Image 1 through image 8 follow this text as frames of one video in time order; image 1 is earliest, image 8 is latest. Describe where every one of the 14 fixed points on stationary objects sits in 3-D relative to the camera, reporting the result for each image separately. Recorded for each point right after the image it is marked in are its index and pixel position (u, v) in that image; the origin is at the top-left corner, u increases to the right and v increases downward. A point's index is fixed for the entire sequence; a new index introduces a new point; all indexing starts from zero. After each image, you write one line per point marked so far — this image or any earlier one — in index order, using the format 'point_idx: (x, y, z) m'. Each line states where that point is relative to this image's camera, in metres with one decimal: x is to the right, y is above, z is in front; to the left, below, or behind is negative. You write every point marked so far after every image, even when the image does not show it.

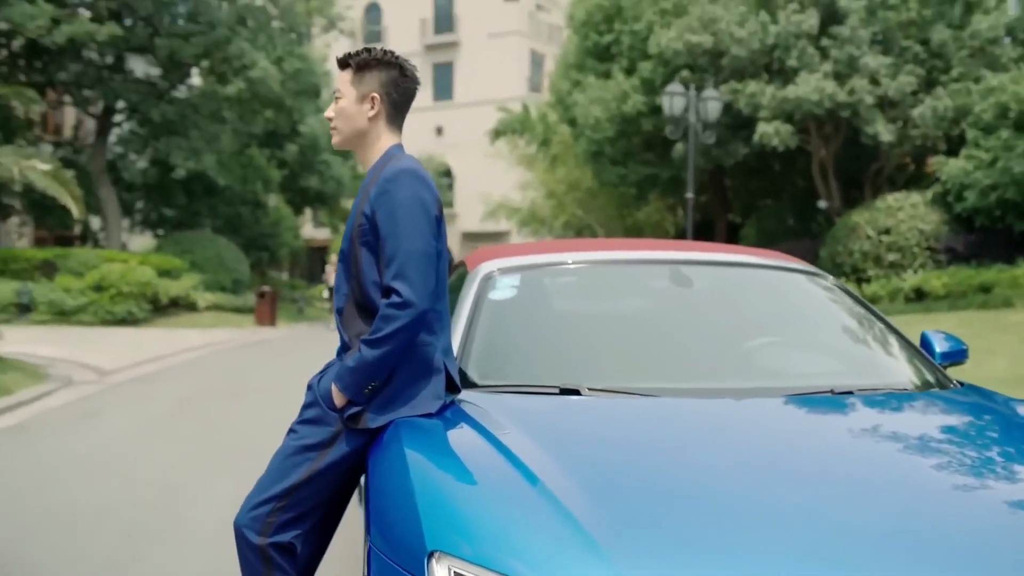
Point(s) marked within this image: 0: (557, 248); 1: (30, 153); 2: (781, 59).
0: (+0.2, +0.2, +4.3) m
1: (-6.0, +1.7, +11.8) m
2: (+4.7, +4.1, +17.1) m
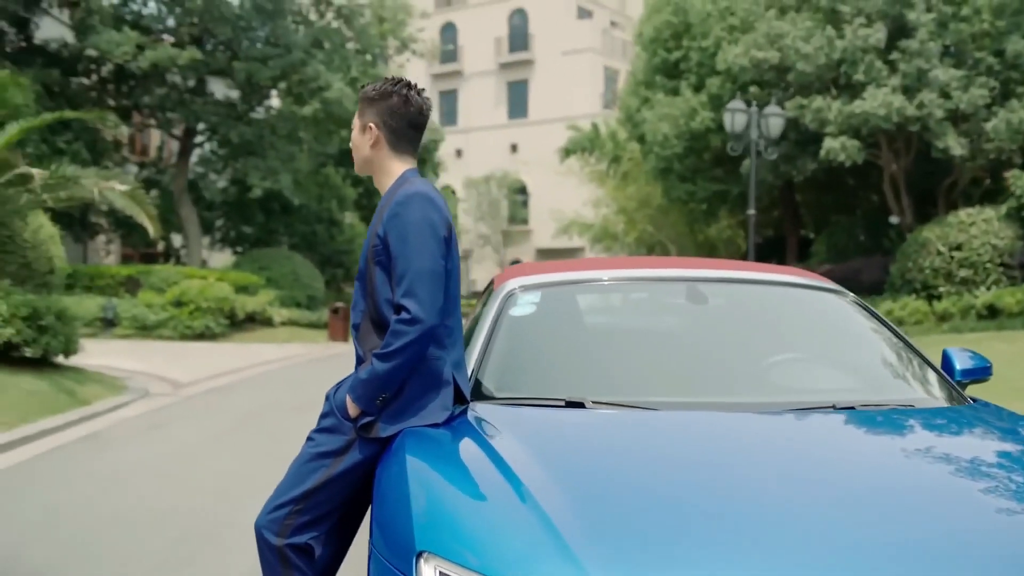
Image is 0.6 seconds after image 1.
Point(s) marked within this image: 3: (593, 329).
0: (+0.3, +0.1, +4.4) m
1: (-5.2, +1.5, +12.4) m
2: (+5.8, +3.8, +16.9) m
3: (+0.3, -0.2, +3.9) m
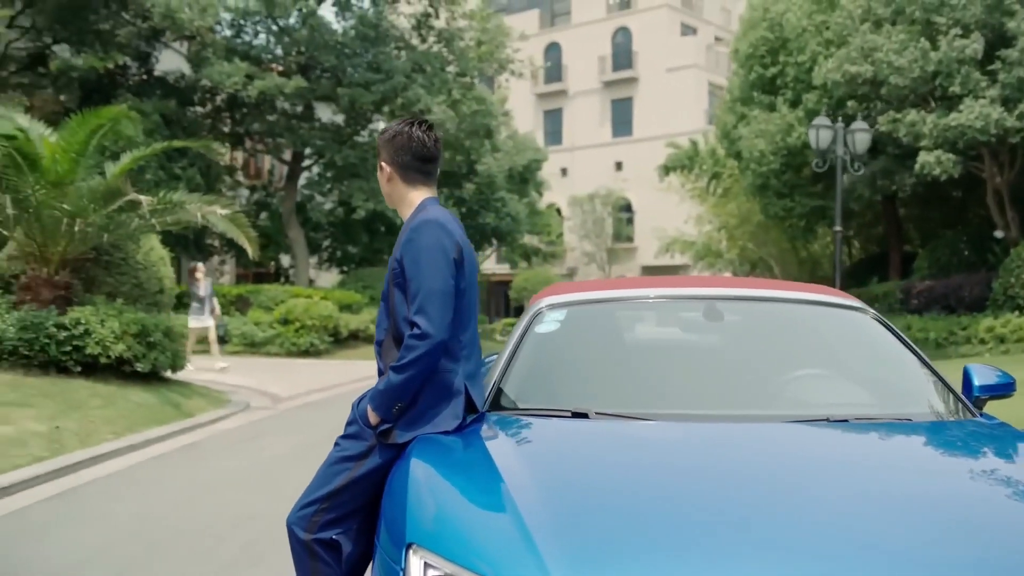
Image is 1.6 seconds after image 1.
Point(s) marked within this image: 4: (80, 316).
0: (+0.5, 0.0, +4.6) m
1: (-4.1, +1.2, +13.1) m
2: (+7.4, +3.5, +16.4) m
3: (+0.4, -0.2, +4.1) m
4: (-5.3, -0.3, +11.6) m
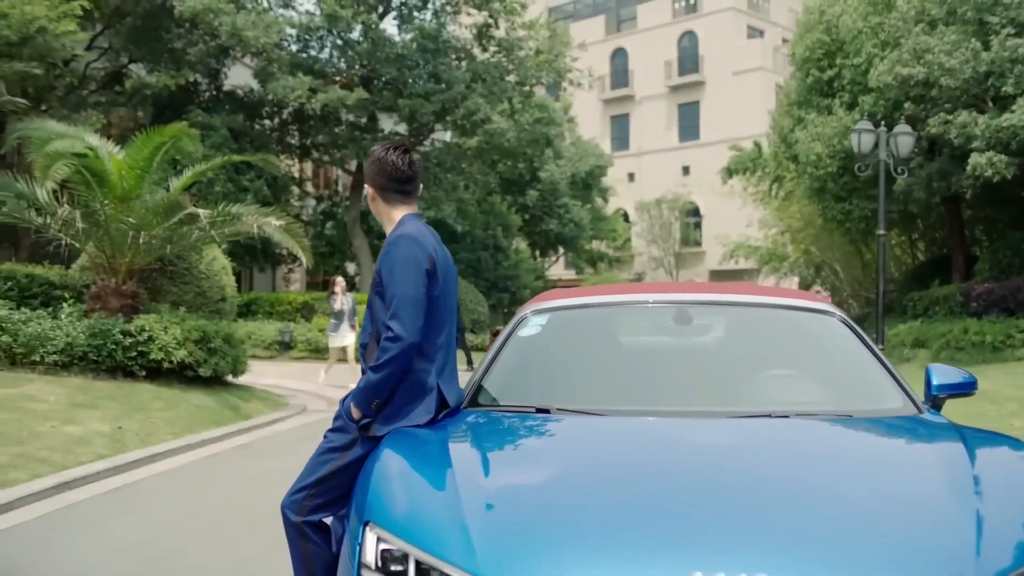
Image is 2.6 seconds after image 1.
0: (+0.5, 0.0, +4.8) m
1: (-3.5, +1.1, +13.7) m
2: (+8.2, +3.4, +16.2) m
3: (+0.4, -0.3, +4.3) m
4: (-4.7, -0.5, +12.3) m
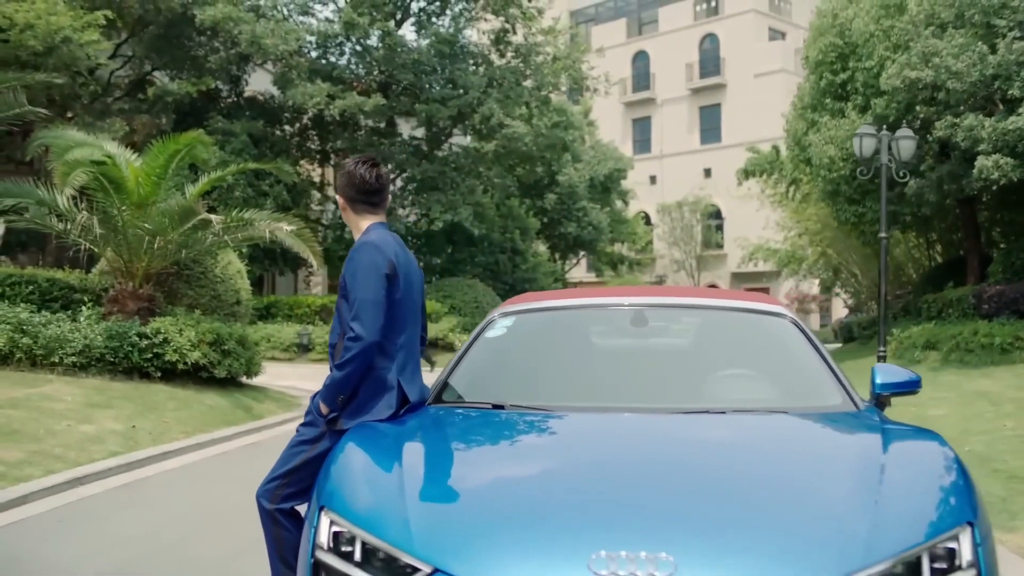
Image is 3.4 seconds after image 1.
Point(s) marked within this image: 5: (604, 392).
0: (+0.4, 0.0, +5.1) m
1: (-3.4, +1.1, +14.1) m
2: (+8.3, +3.4, +16.2) m
3: (+0.2, -0.3, +4.6) m
4: (-4.7, -0.5, +12.6) m
5: (+0.4, -0.5, +4.2) m
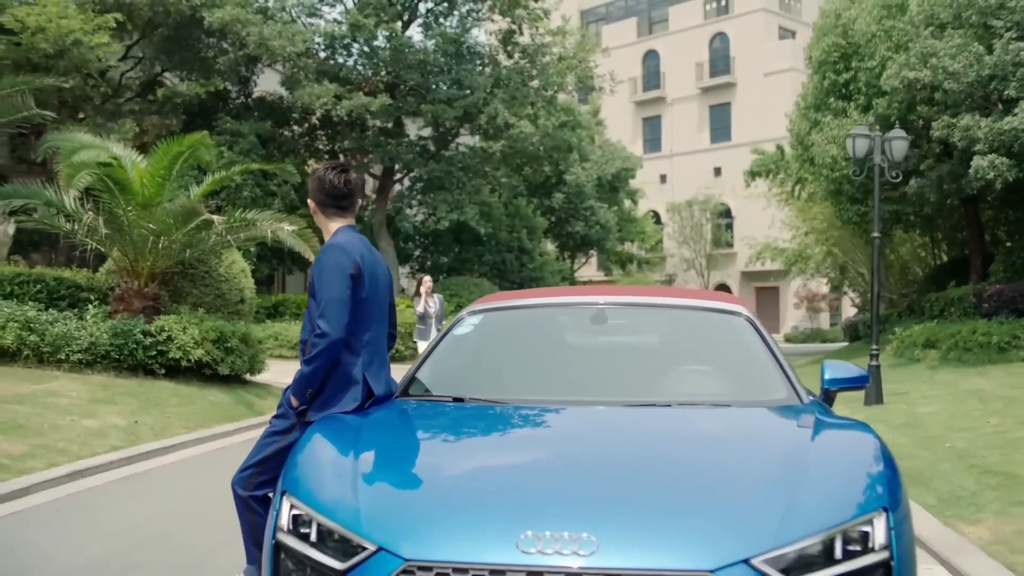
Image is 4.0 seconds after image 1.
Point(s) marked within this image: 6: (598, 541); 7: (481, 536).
0: (+0.2, 0.0, +5.3) m
1: (-3.4, +1.1, +14.3) m
2: (+8.3, +3.4, +16.3) m
3: (+0.1, -0.3, +4.8) m
4: (-4.7, -0.5, +12.9) m
5: (+0.2, -0.5, +4.4) m
6: (+0.2, -0.7, +2.8) m
7: (-0.1, -0.7, +2.8) m
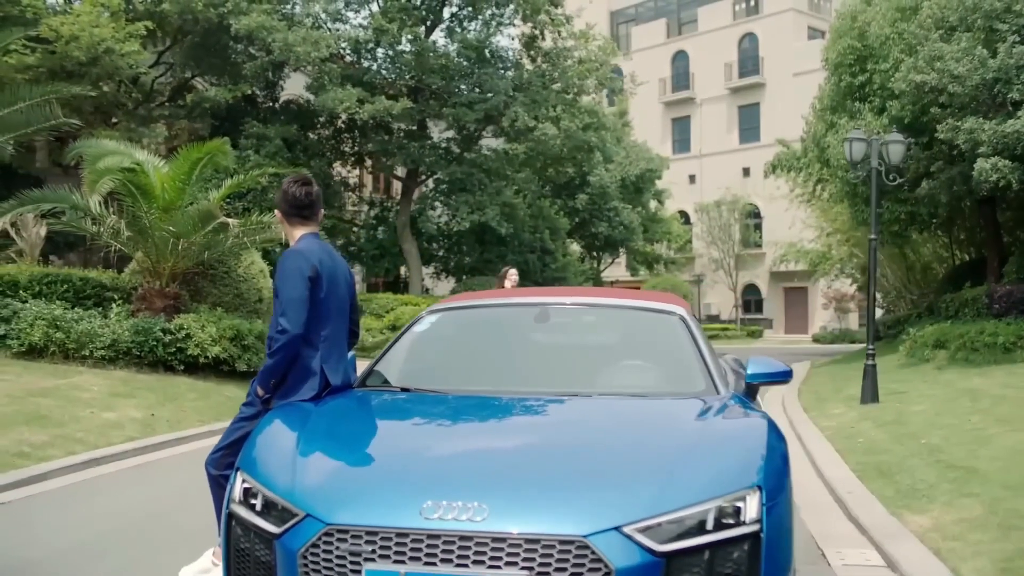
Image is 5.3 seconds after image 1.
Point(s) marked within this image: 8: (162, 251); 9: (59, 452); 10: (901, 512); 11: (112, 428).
0: (0.0, 0.0, +5.7) m
1: (-3.3, +1.1, +14.9) m
2: (+8.5, +3.4, +16.4) m
3: (-0.2, -0.3, +5.2) m
4: (-4.6, -0.5, +13.5) m
5: (0.0, -0.5, +4.9) m
6: (-0.1, -0.7, +3.2) m
7: (-0.4, -0.7, +3.3) m
8: (-5.2, +0.6, +14.1) m
9: (-4.3, -1.5, +9.0) m
10: (+2.6, -1.5, +6.4) m
11: (-4.3, -1.5, +10.2) m
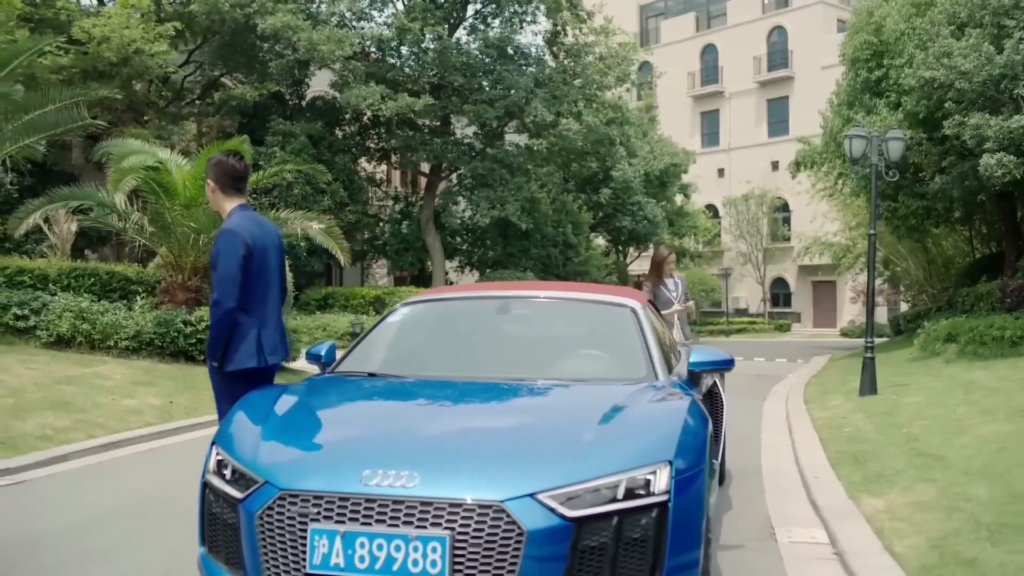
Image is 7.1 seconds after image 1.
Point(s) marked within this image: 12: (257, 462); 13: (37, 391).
0: (-0.2, 0.0, +6.1) m
1: (-3.1, +1.2, +15.4) m
2: (+8.7, +3.4, +16.5) m
3: (-0.4, -0.2, +5.6) m
4: (-4.5, -0.4, +14.1) m
5: (-0.2, -0.4, +5.3) m
6: (-0.3, -0.7, +3.6) m
7: (-0.7, -0.7, +3.7) m
8: (-5.0, +0.7, +14.7) m
9: (-4.3, -1.5, +9.6) m
10: (+2.5, -1.5, +6.8) m
11: (-4.3, -1.4, +10.8) m
12: (-1.1, -0.7, +4.0) m
13: (-5.4, -1.2, +10.9) m
